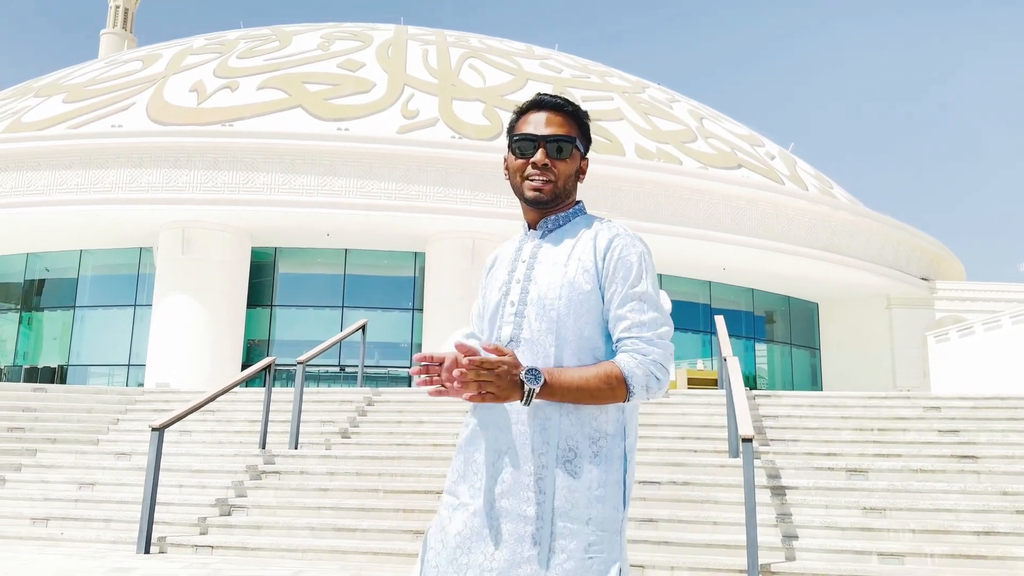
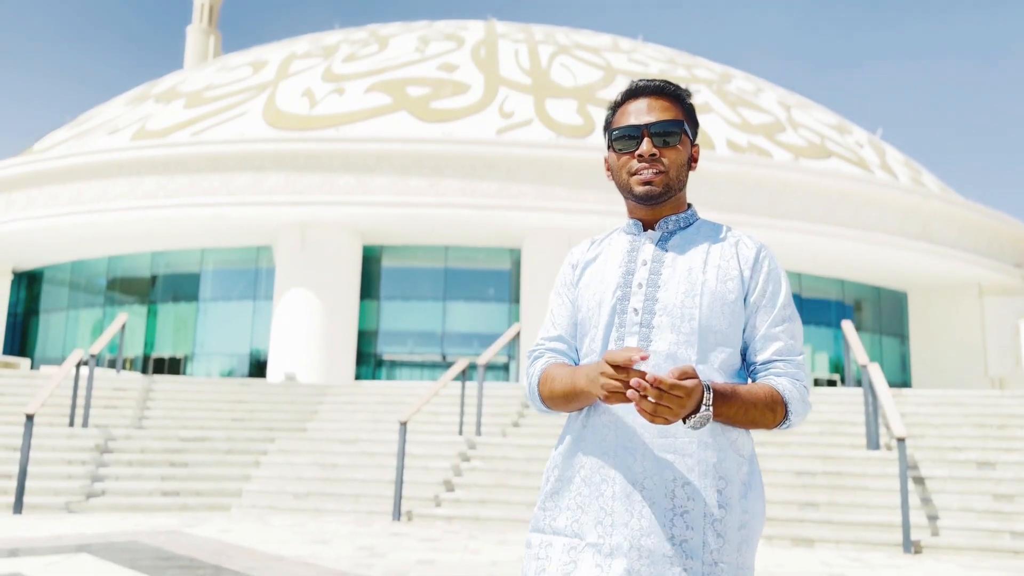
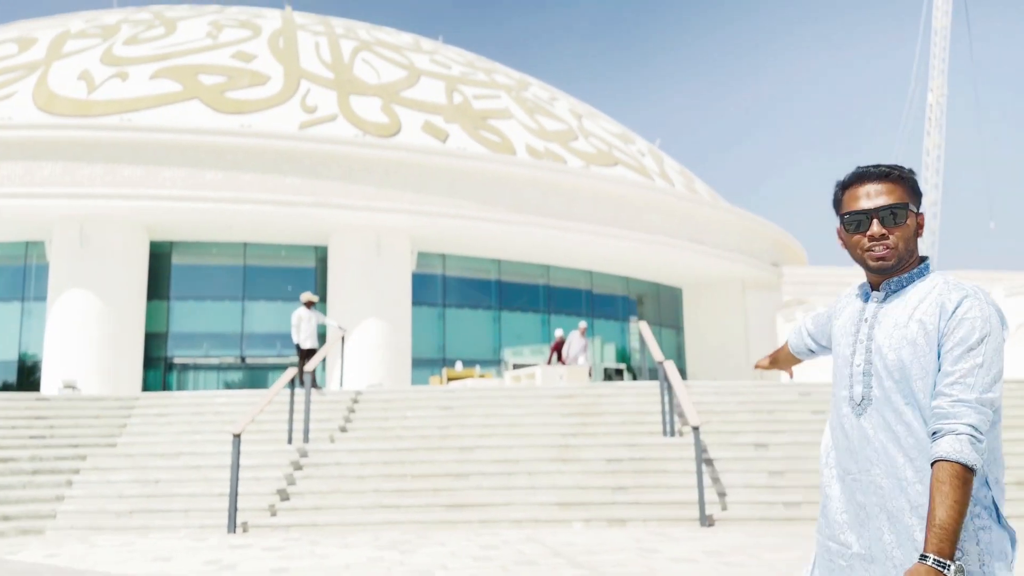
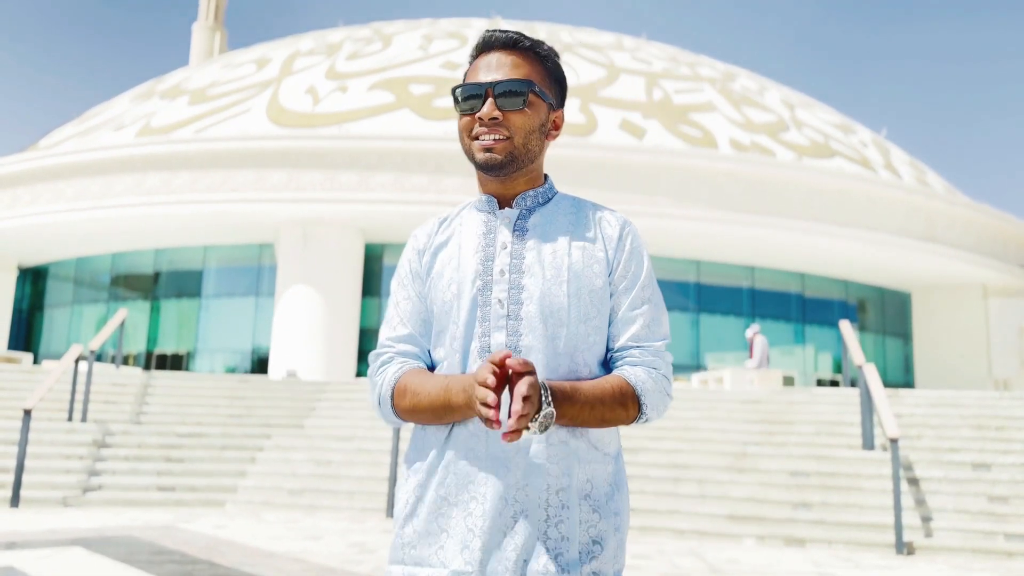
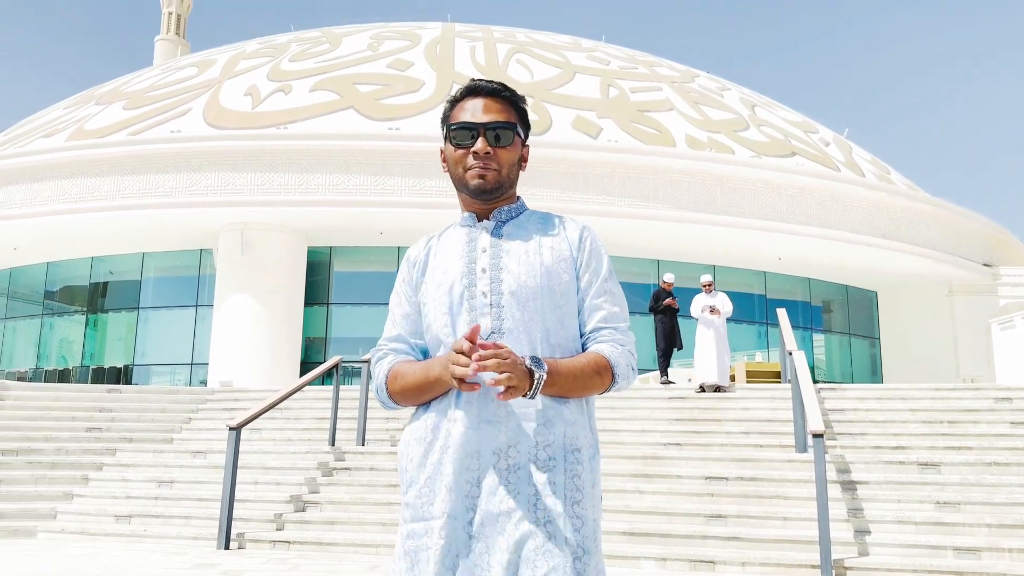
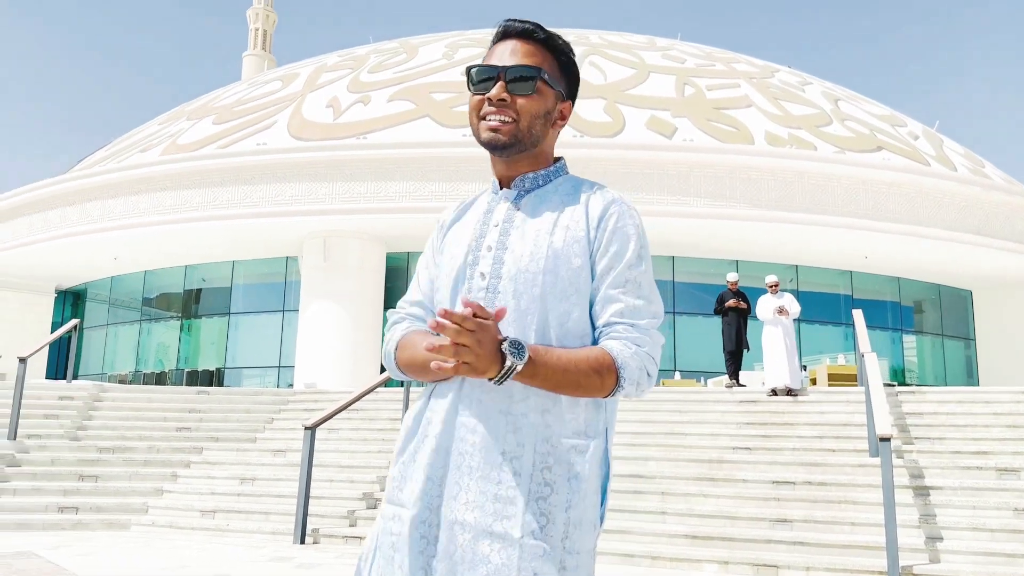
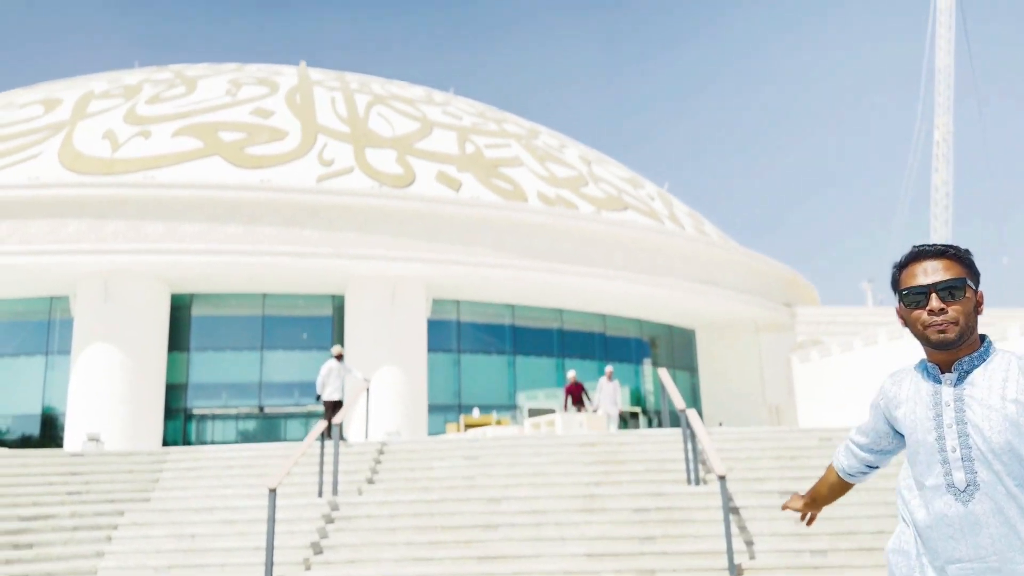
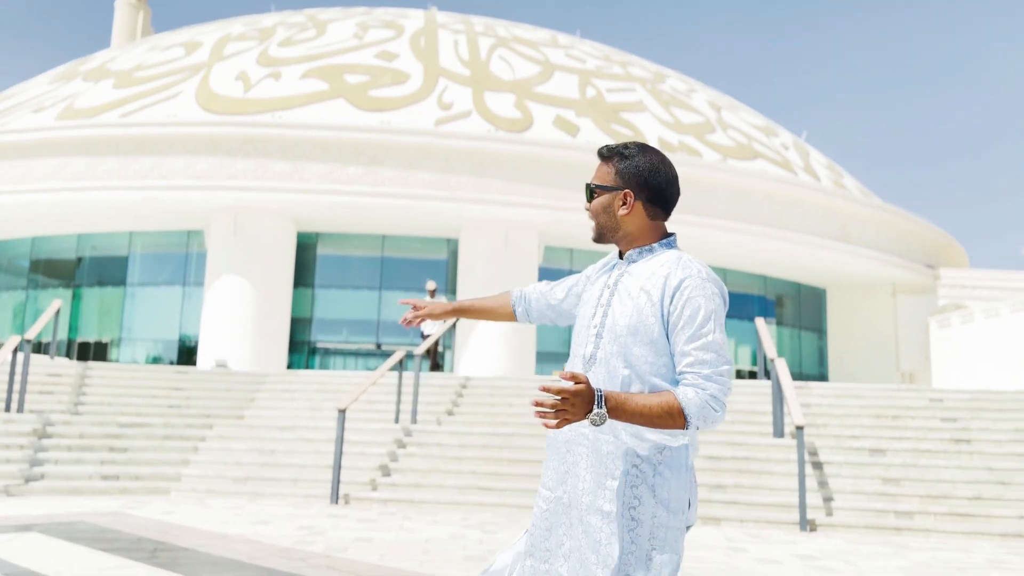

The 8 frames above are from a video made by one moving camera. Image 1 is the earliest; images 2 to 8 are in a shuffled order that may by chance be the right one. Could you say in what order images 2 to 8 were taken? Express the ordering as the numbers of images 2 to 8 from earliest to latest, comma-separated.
5, 6, 2, 4, 8, 3, 7
